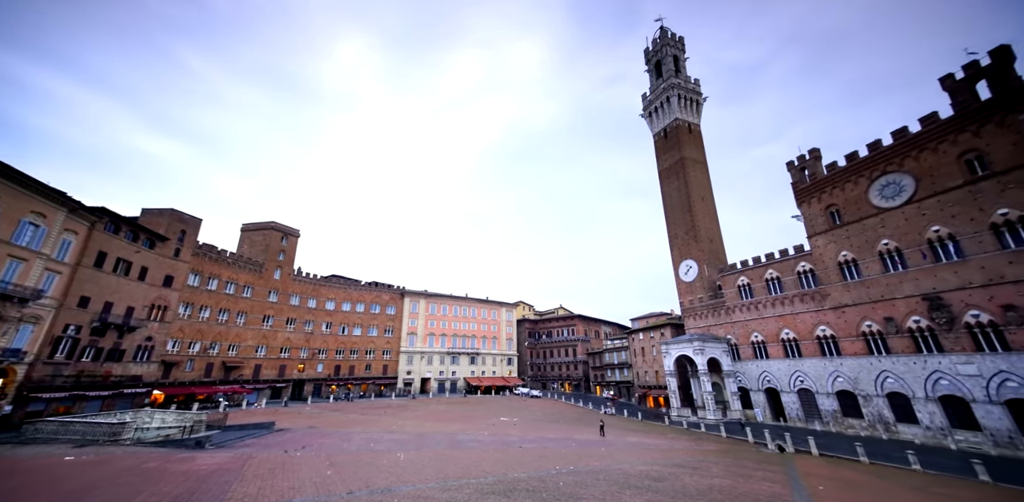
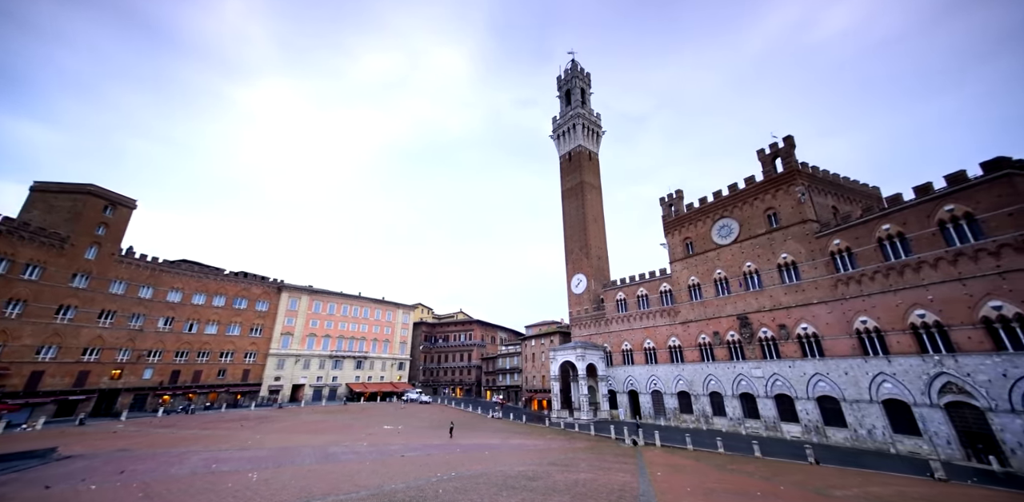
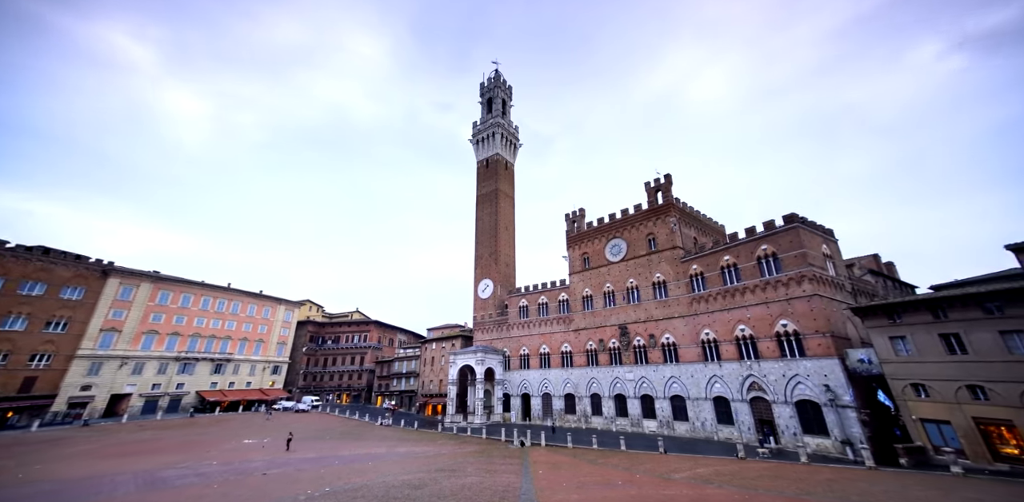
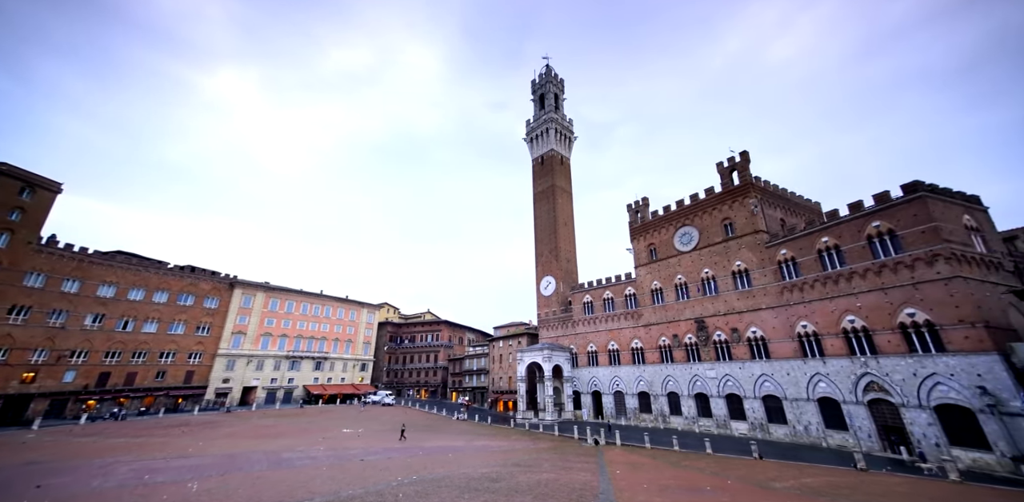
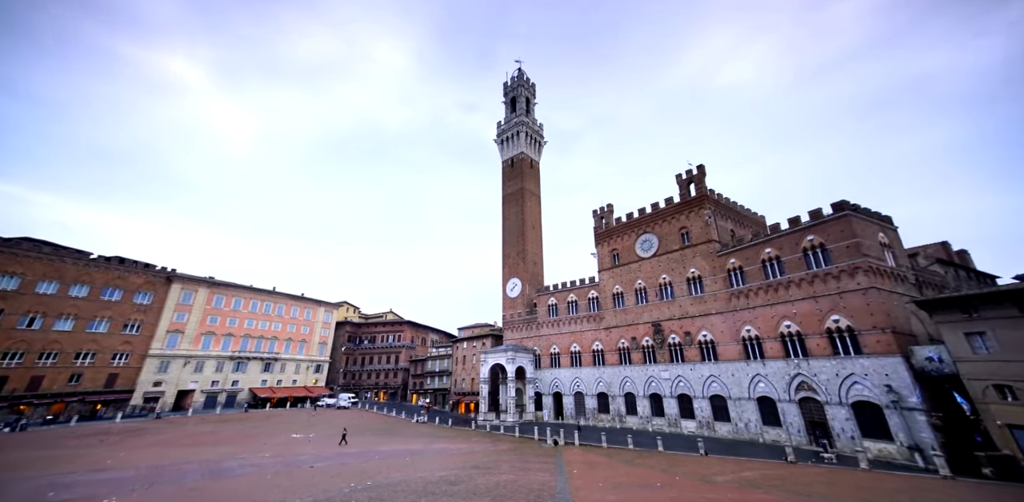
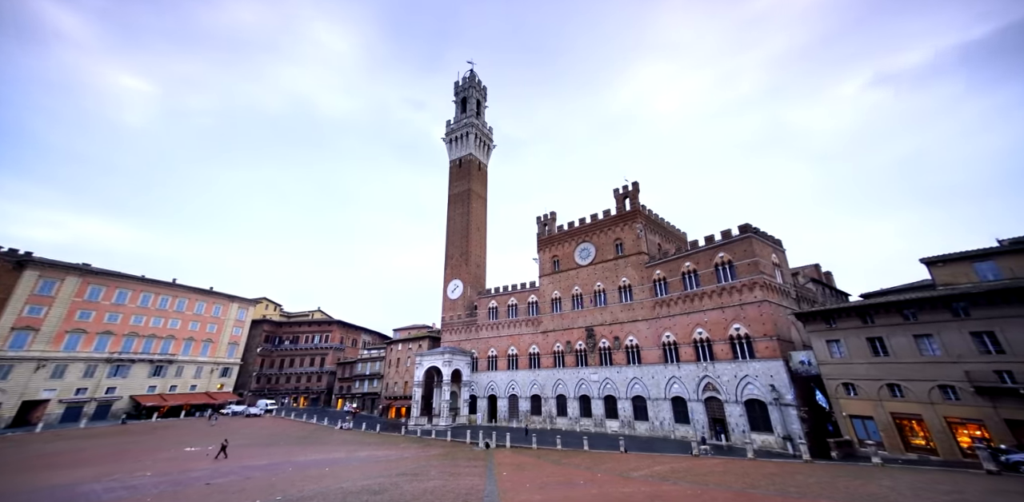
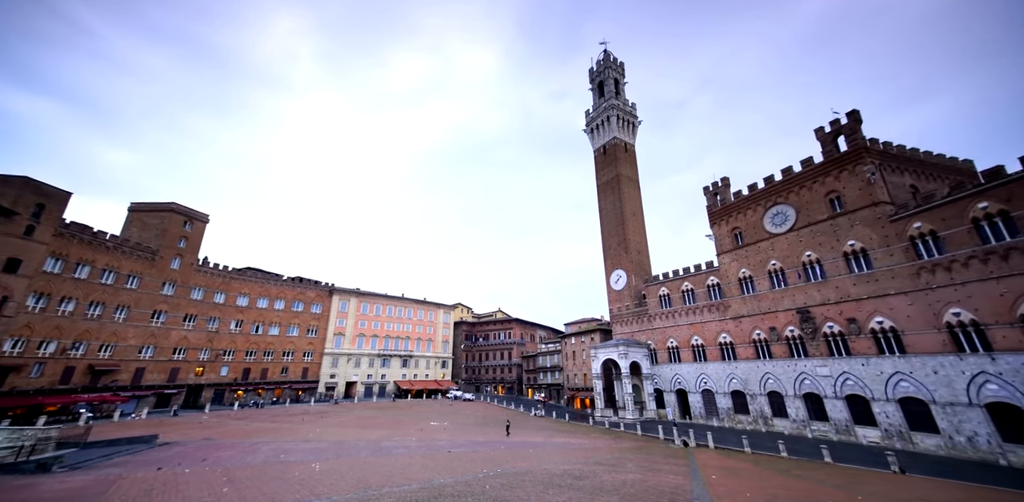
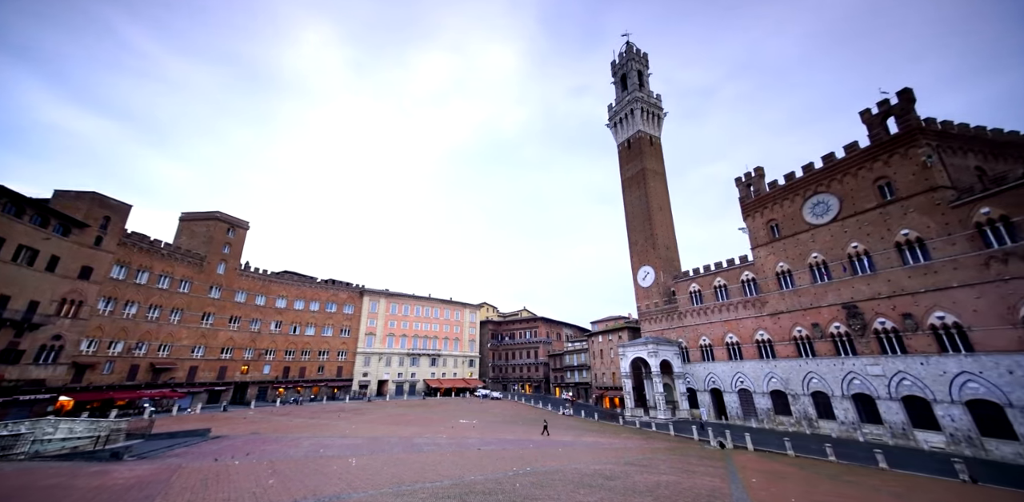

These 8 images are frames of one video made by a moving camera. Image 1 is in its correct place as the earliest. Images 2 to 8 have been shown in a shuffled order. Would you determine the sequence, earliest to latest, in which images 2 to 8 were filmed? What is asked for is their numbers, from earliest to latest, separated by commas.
8, 7, 2, 4, 5, 3, 6
